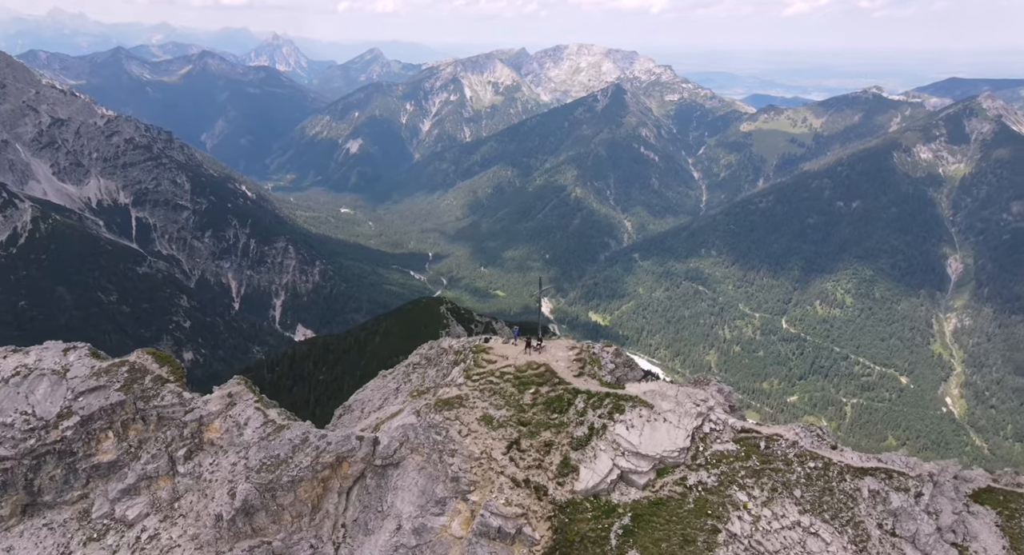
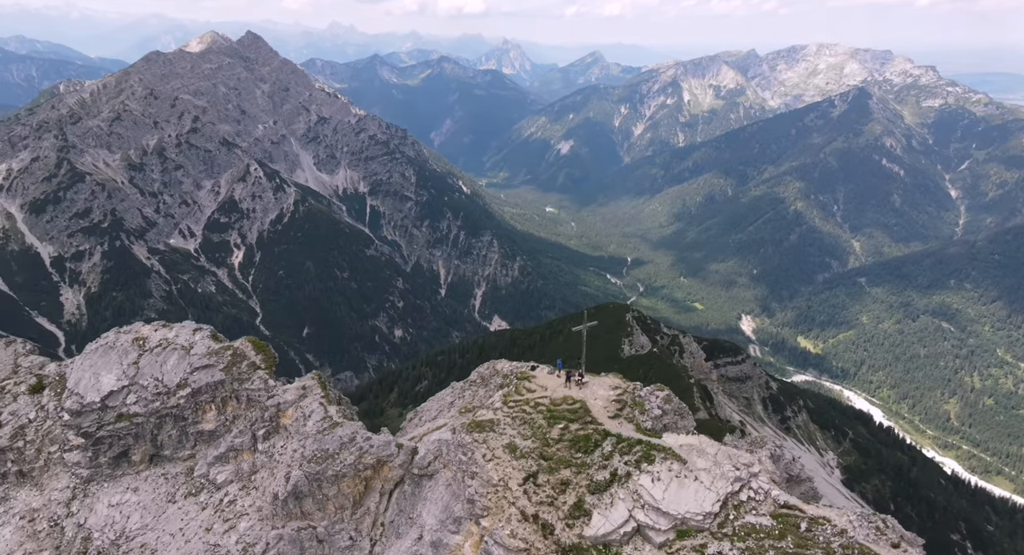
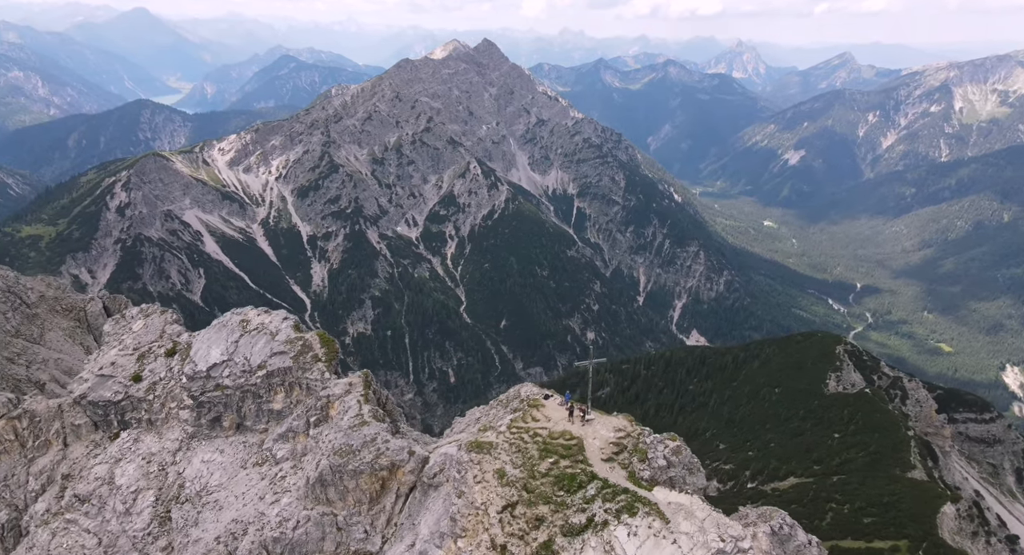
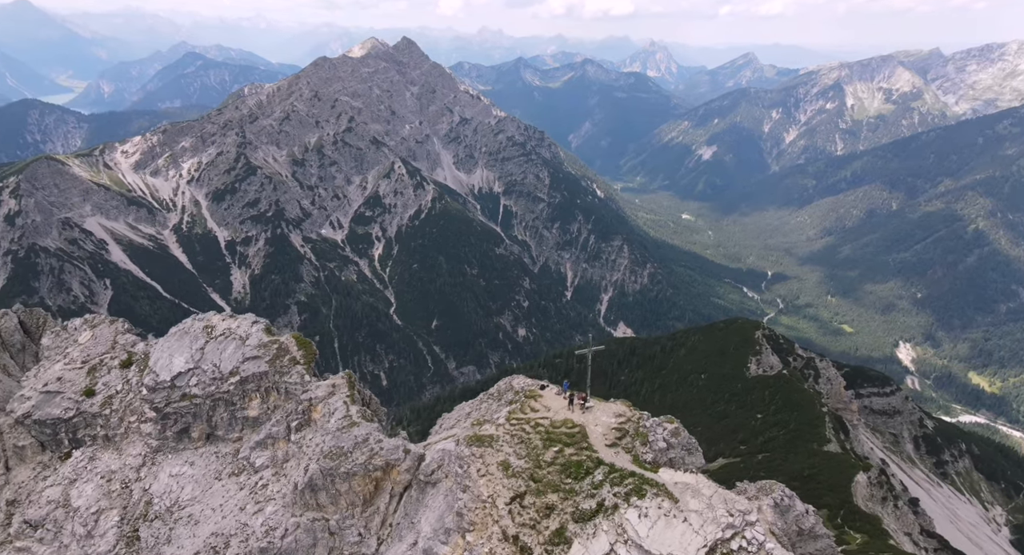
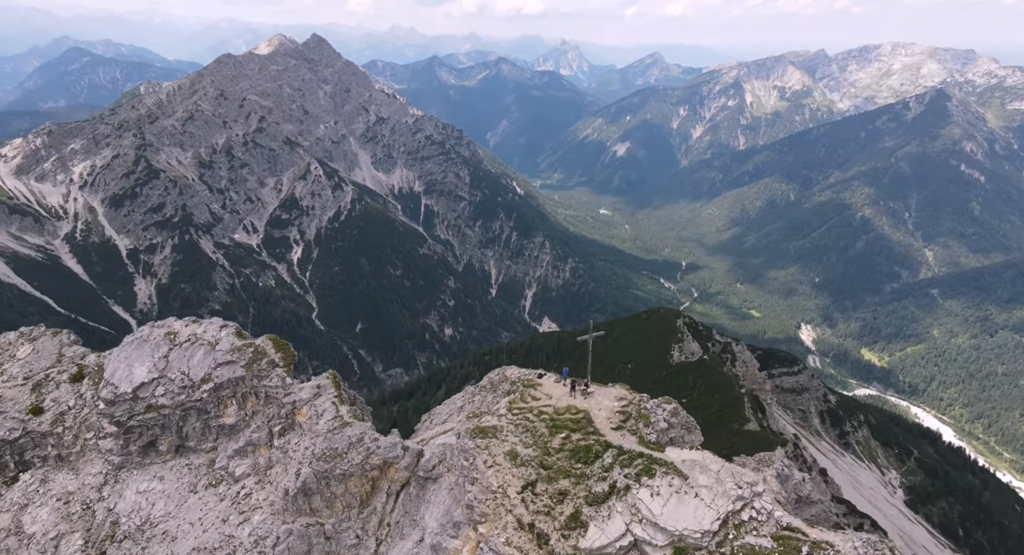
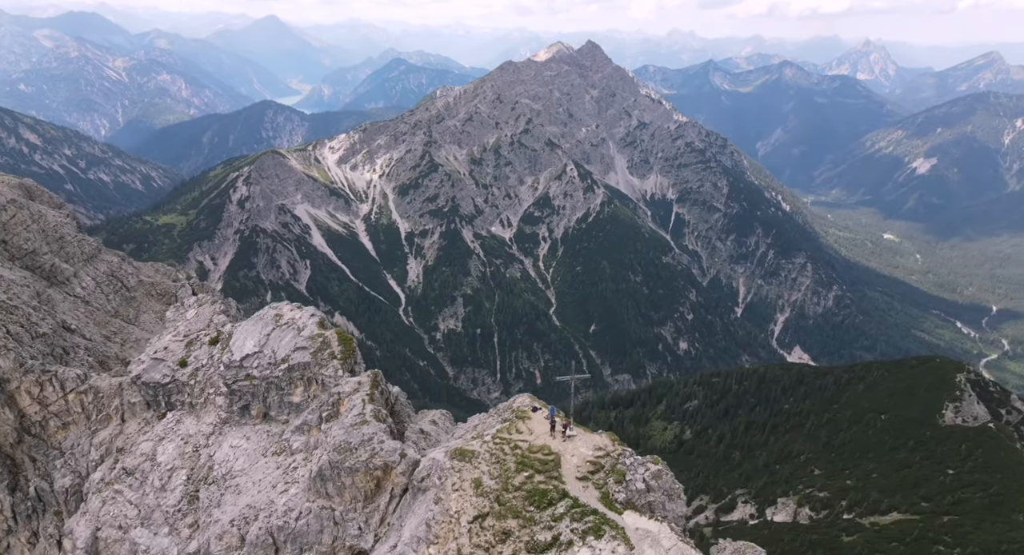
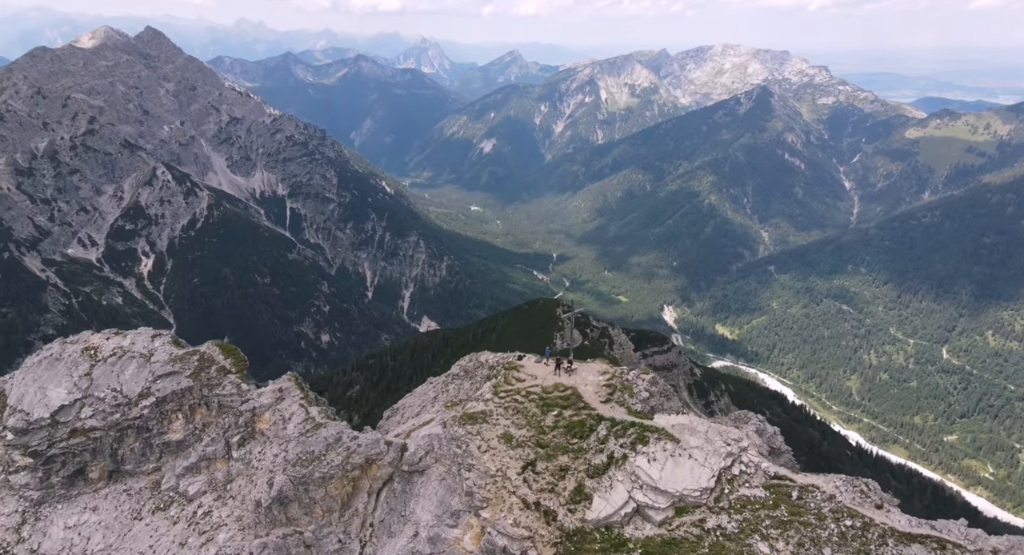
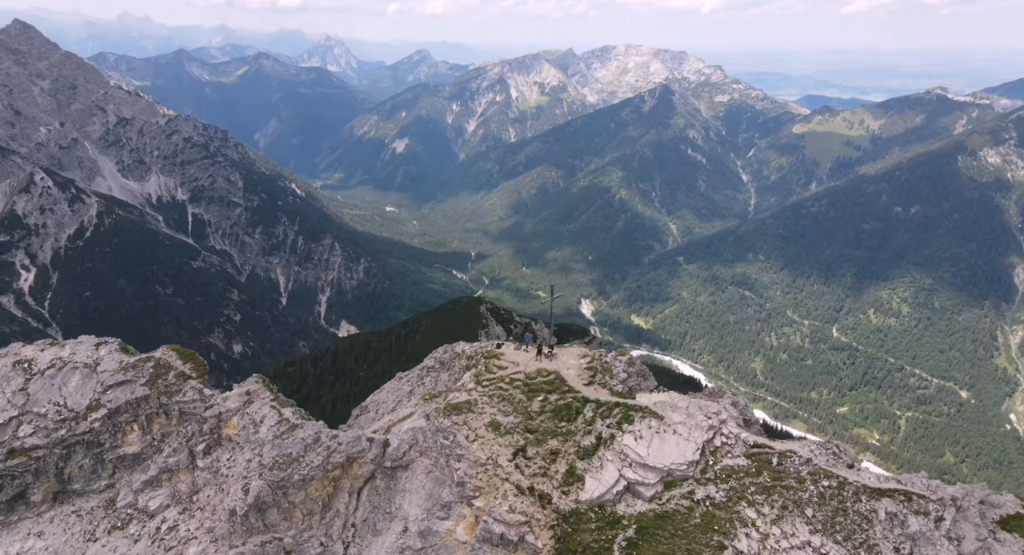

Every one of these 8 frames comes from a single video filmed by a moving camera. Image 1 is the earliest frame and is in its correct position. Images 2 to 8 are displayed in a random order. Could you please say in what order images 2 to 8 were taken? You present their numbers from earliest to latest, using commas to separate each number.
8, 7, 2, 5, 4, 3, 6
